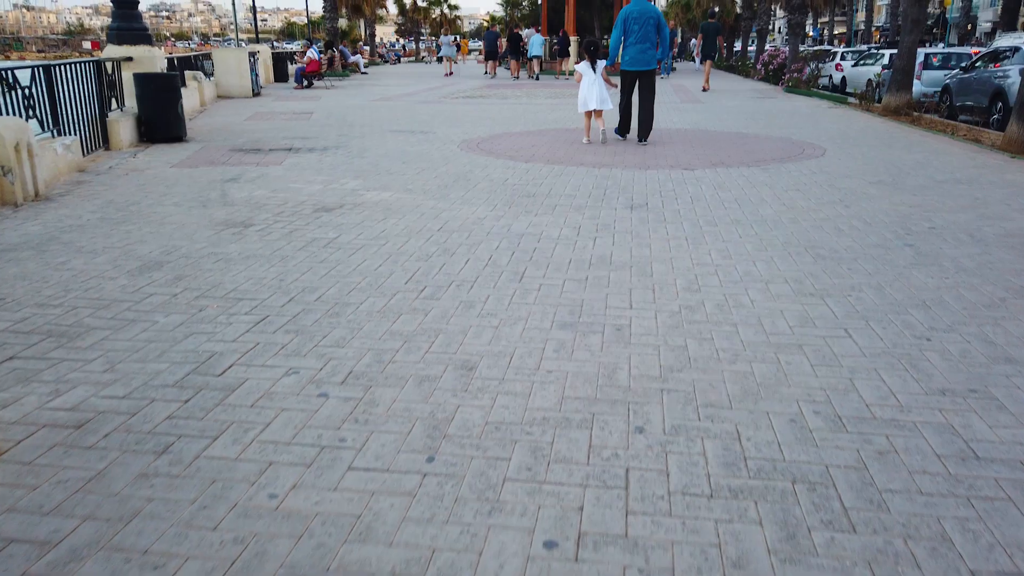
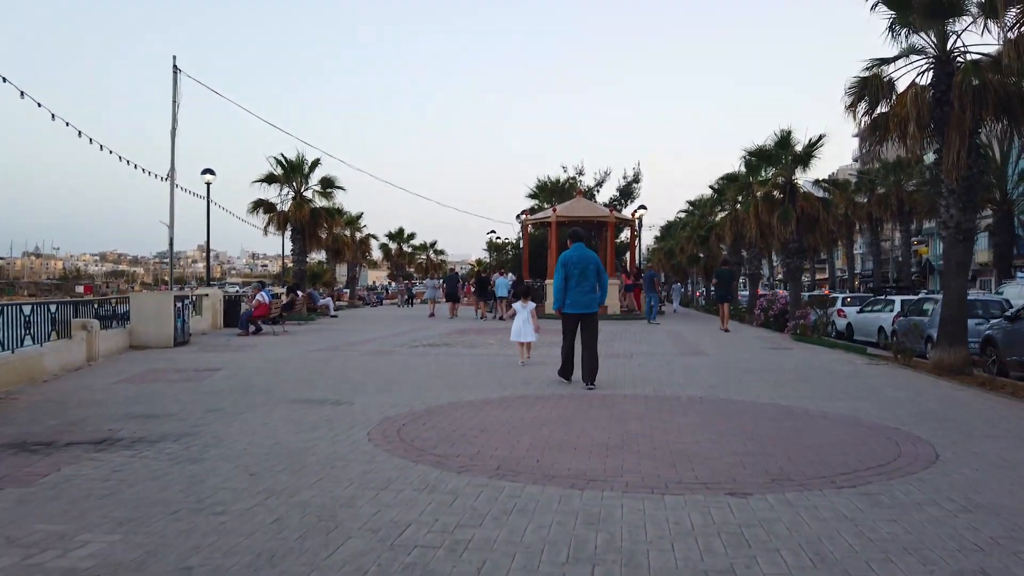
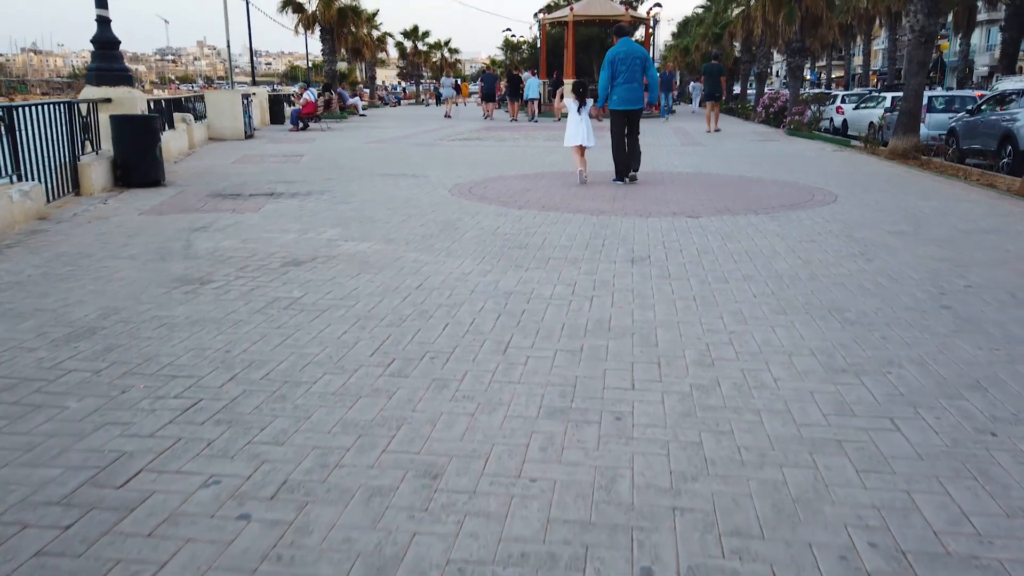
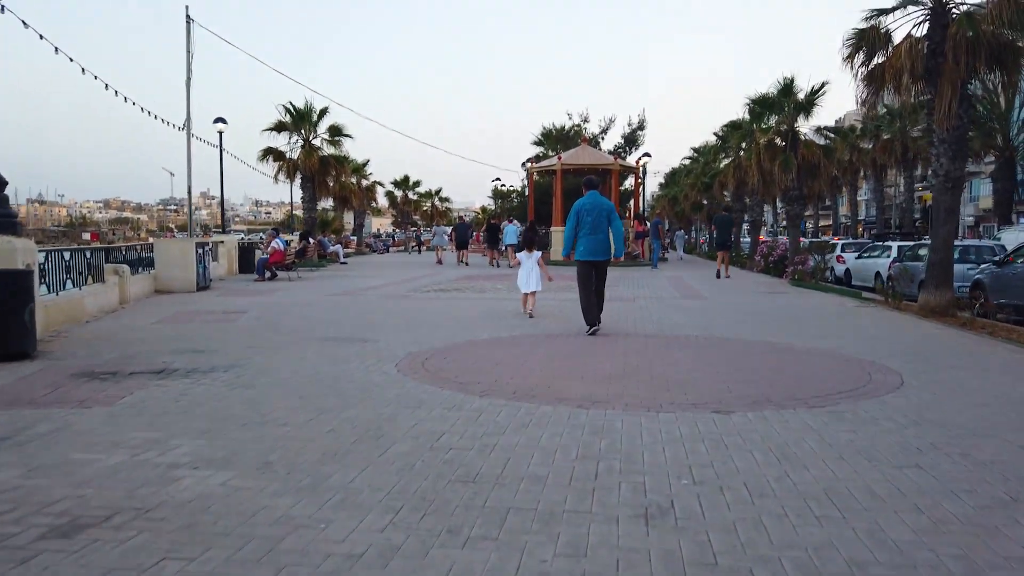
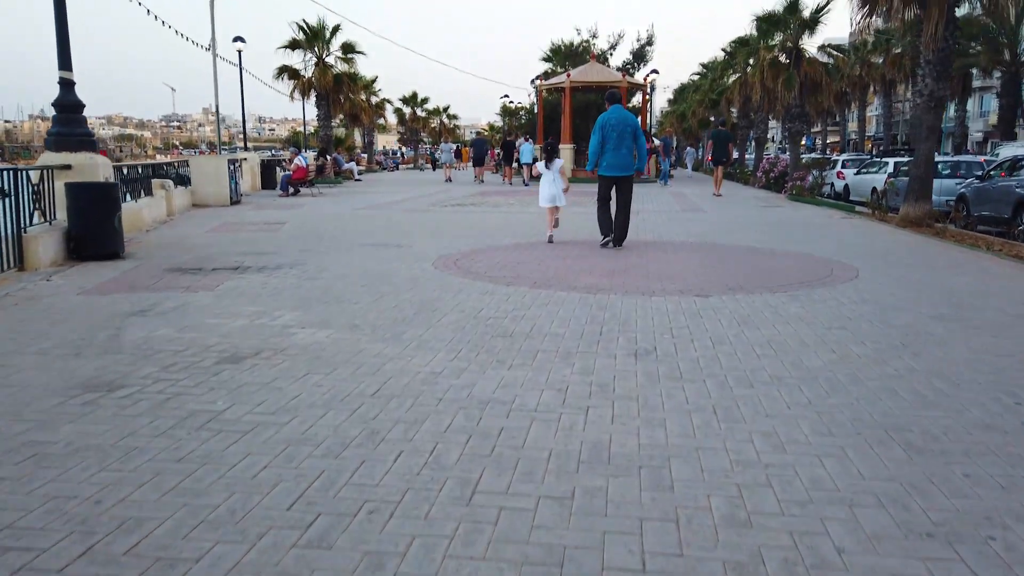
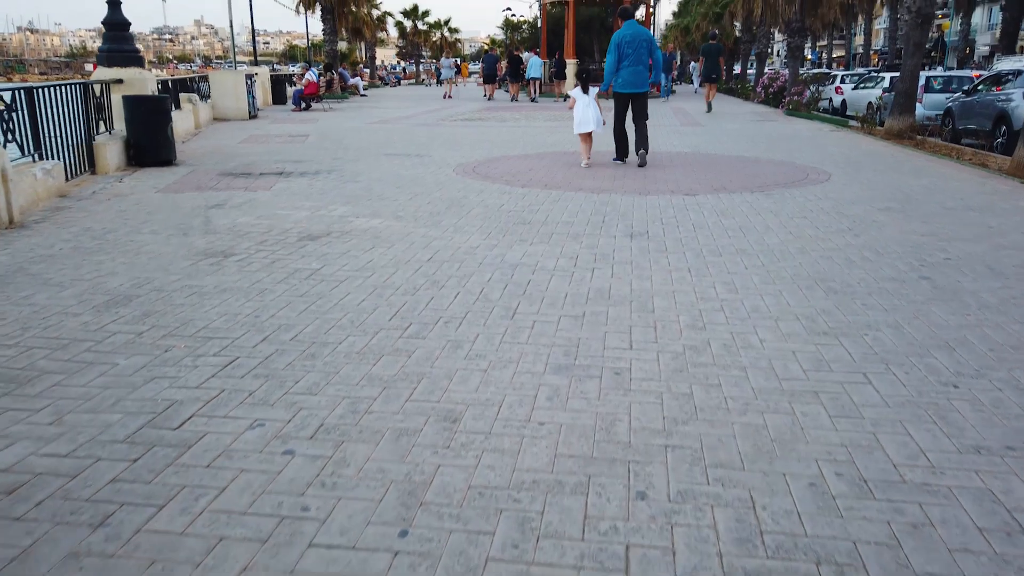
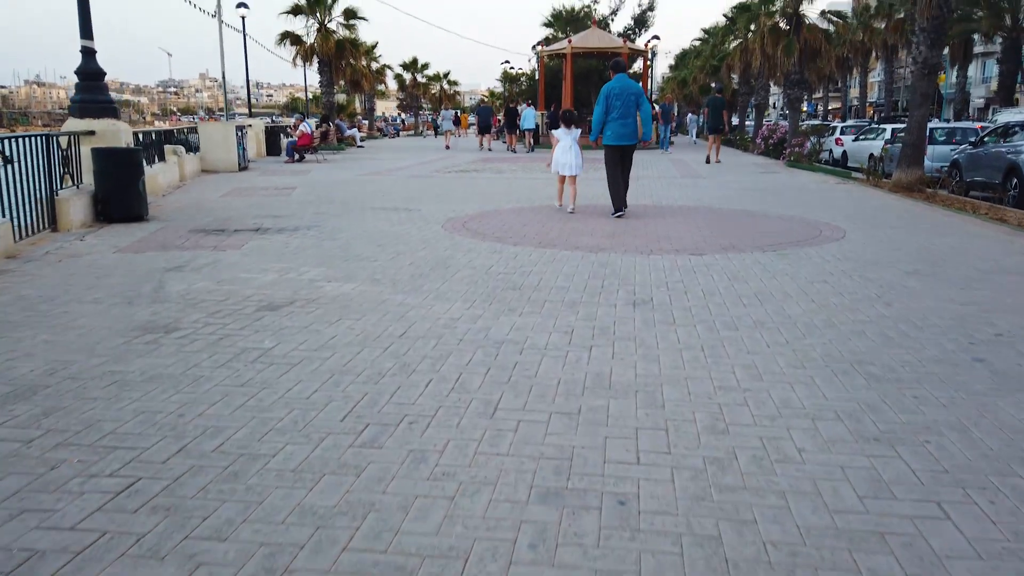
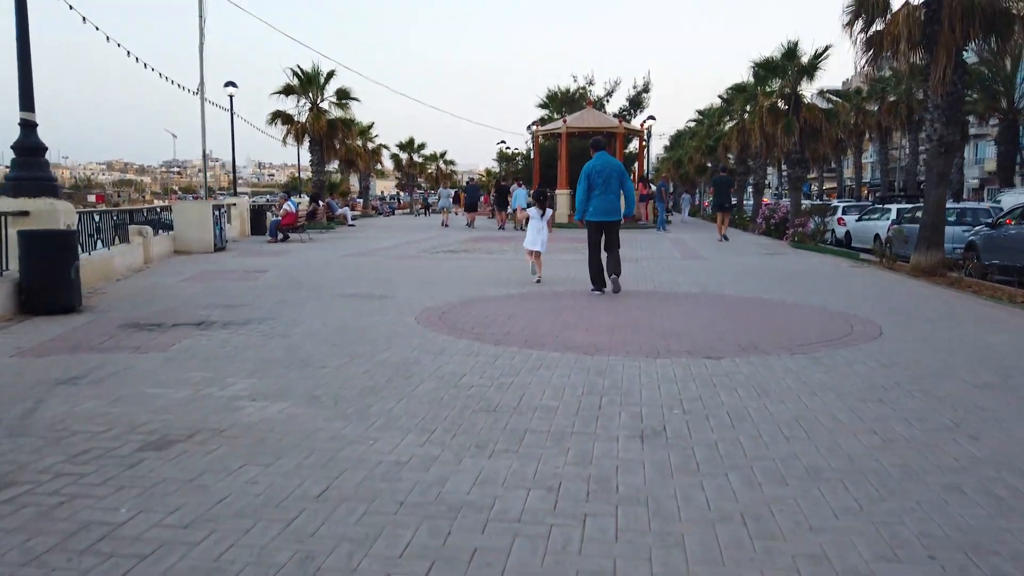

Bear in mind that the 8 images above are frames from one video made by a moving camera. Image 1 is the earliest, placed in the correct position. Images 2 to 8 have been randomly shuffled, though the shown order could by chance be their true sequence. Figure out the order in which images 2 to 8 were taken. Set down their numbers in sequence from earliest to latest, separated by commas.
6, 3, 7, 5, 8, 4, 2
